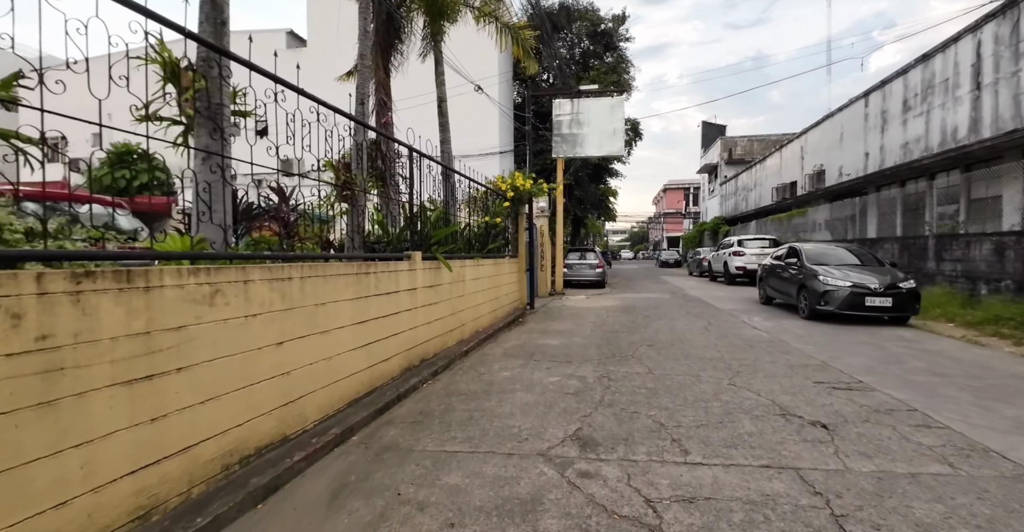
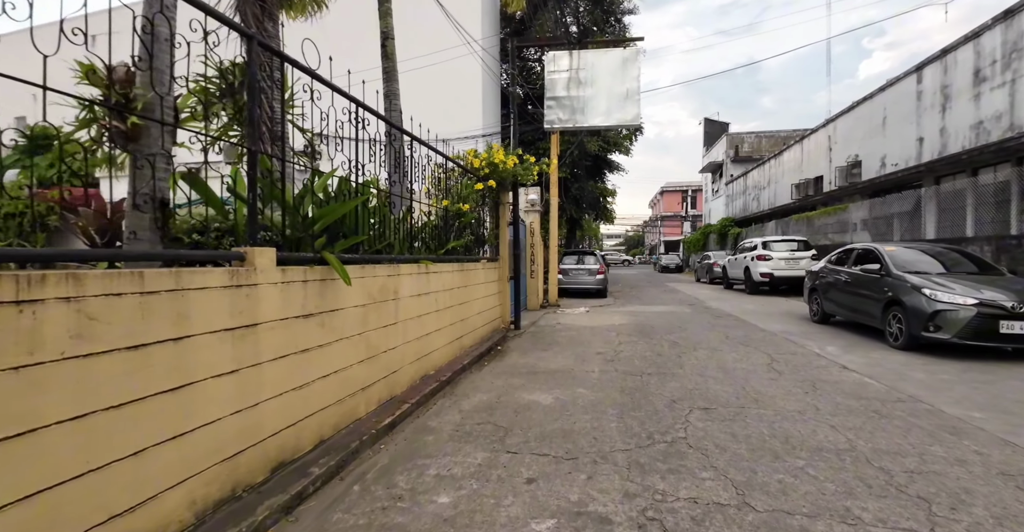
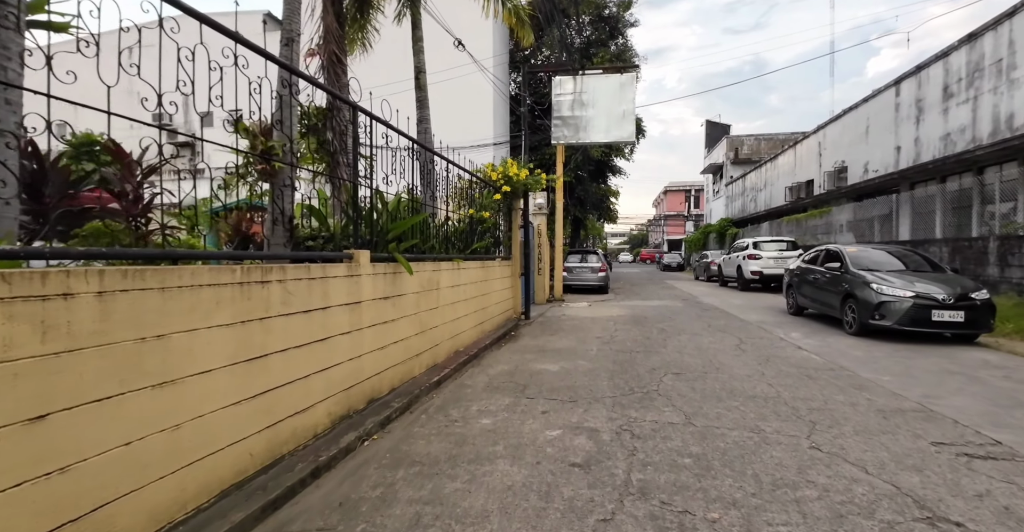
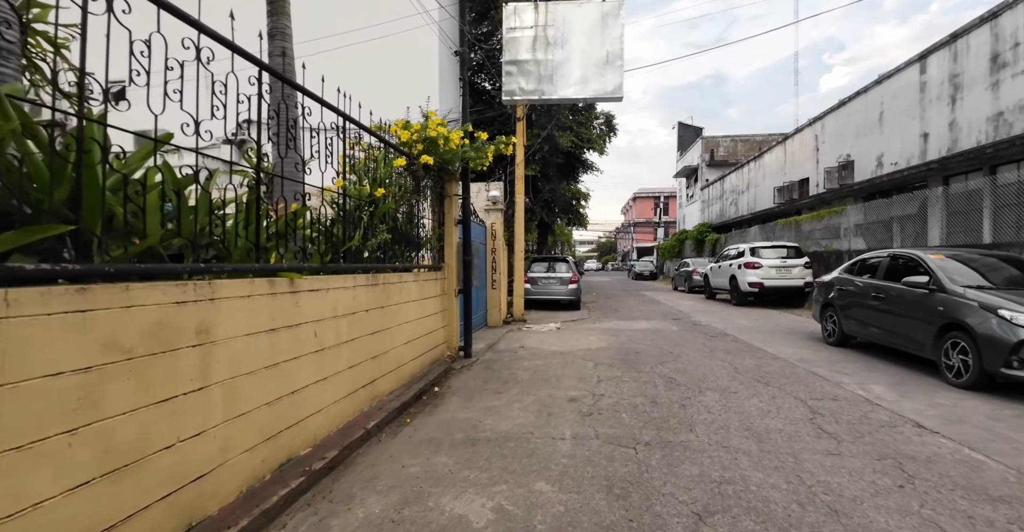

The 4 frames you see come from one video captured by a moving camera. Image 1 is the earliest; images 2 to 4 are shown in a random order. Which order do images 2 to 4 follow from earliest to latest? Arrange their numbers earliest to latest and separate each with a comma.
3, 2, 4
